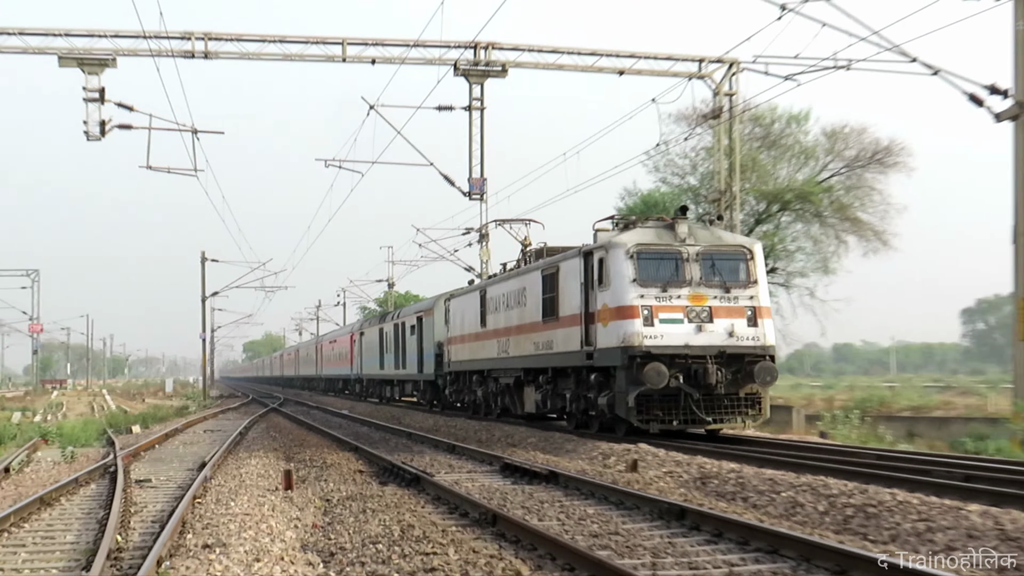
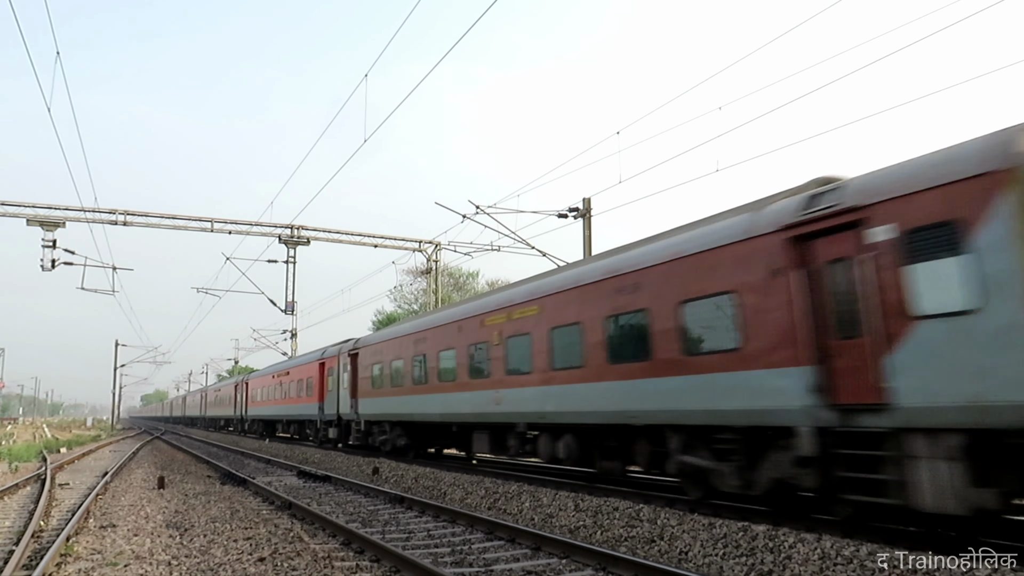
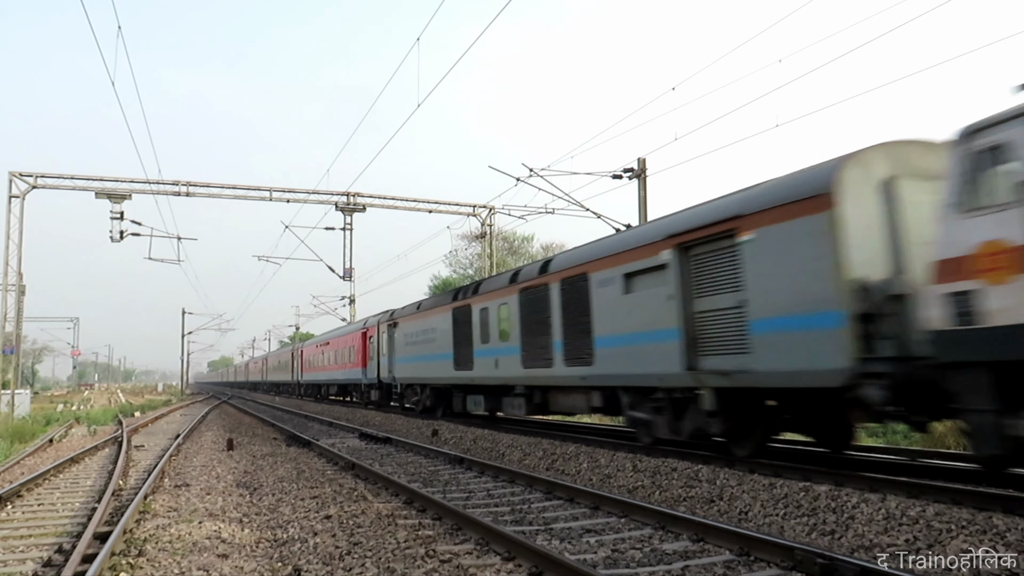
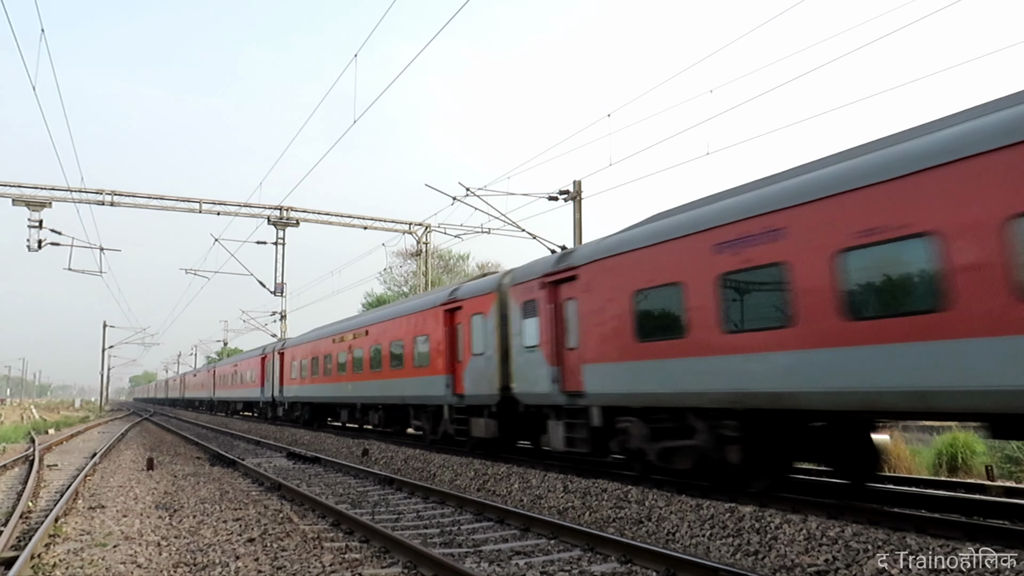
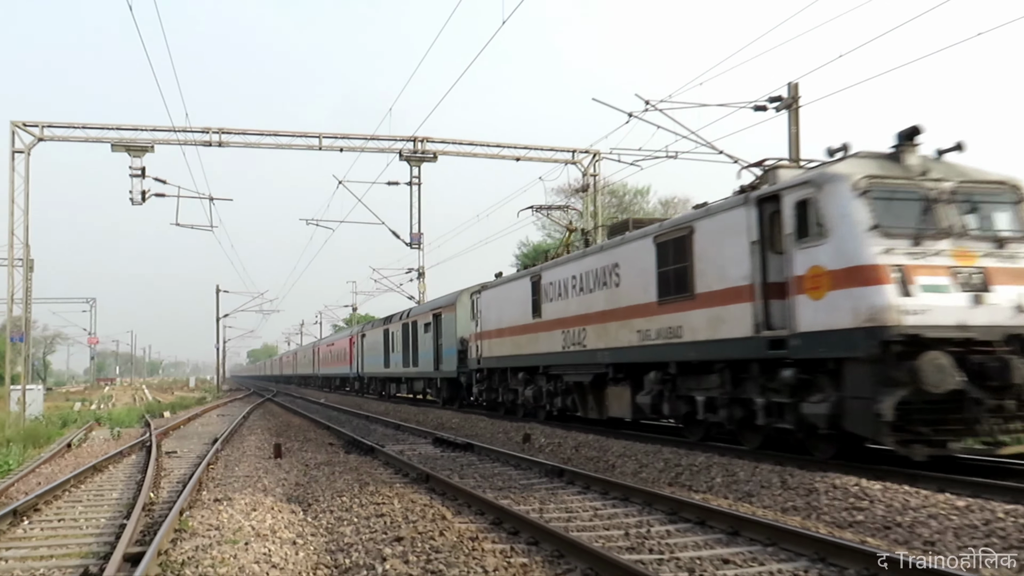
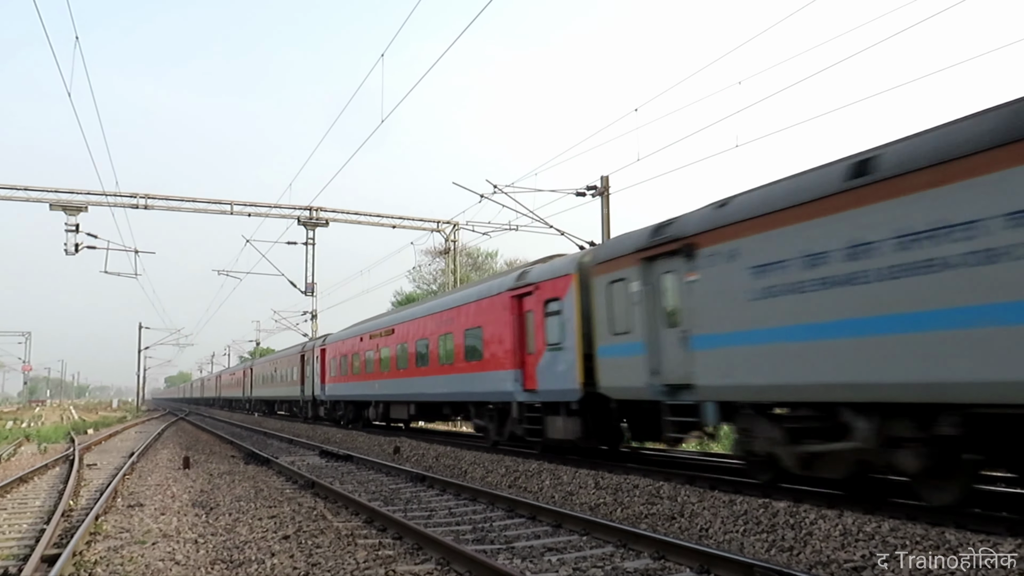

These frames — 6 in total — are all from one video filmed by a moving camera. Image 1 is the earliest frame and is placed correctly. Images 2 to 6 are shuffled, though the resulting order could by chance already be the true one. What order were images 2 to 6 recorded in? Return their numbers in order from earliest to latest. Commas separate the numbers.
5, 3, 6, 2, 4
